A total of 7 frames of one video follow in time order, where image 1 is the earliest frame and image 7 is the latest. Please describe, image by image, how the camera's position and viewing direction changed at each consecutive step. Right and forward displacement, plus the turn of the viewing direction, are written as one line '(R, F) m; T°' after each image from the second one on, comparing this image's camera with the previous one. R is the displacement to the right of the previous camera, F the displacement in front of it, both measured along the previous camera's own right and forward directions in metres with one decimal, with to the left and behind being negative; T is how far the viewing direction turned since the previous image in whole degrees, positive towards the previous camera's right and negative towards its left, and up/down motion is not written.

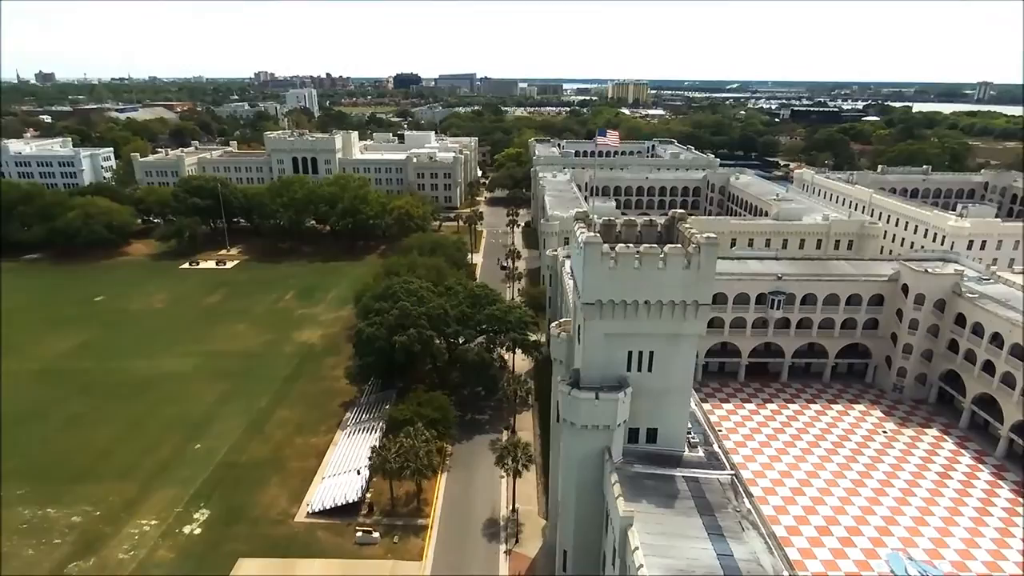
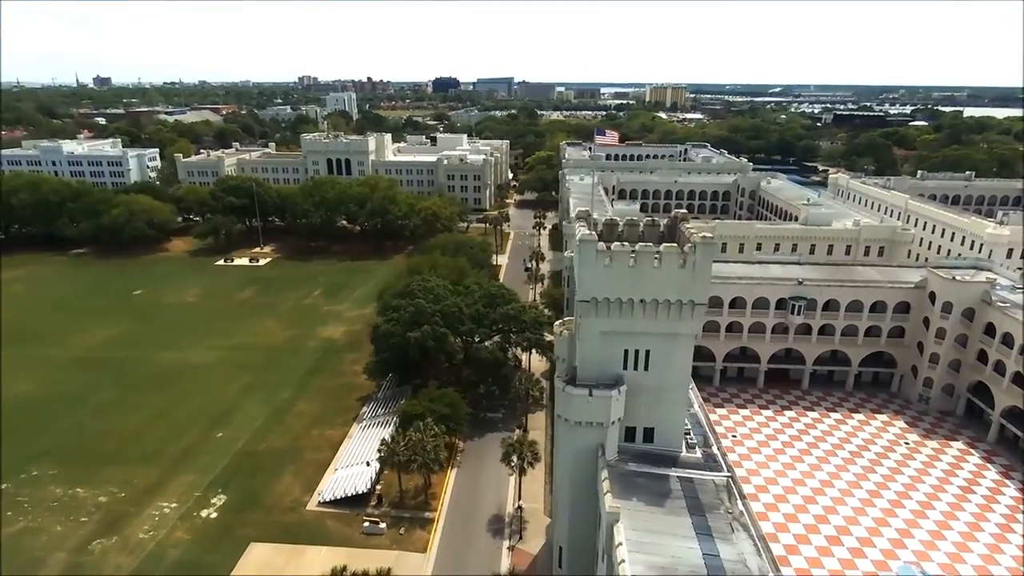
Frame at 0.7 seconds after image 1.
(+1.4, -0.3) m; -3°
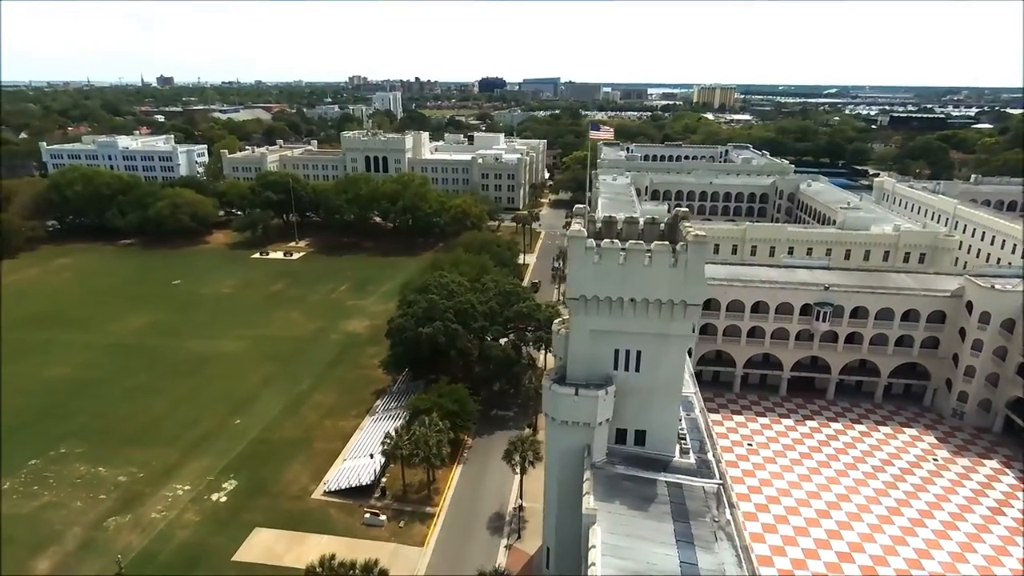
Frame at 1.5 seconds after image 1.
(+1.9, +0.3) m; -4°
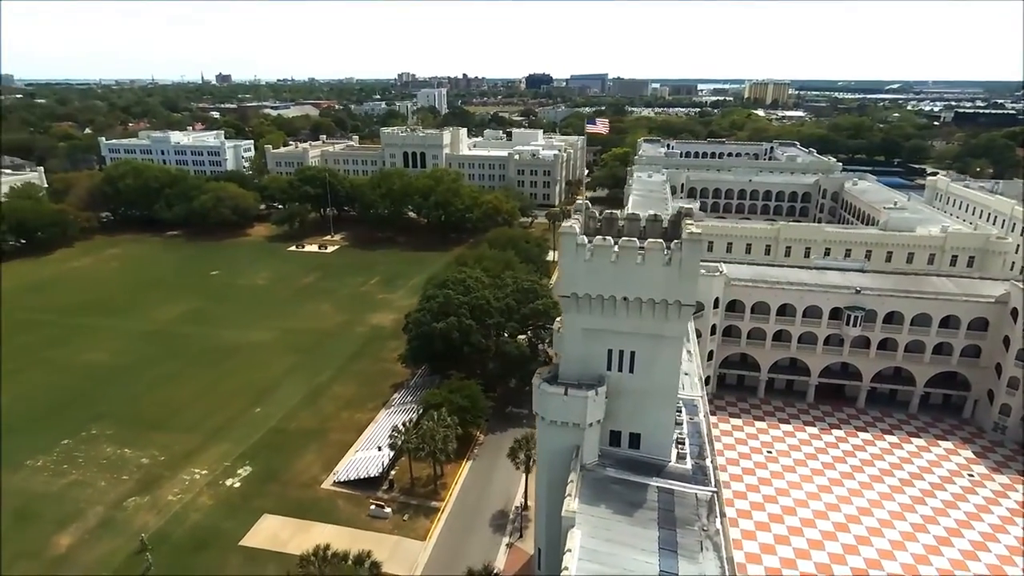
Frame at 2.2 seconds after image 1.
(+1.9, +0.4) m; -4°
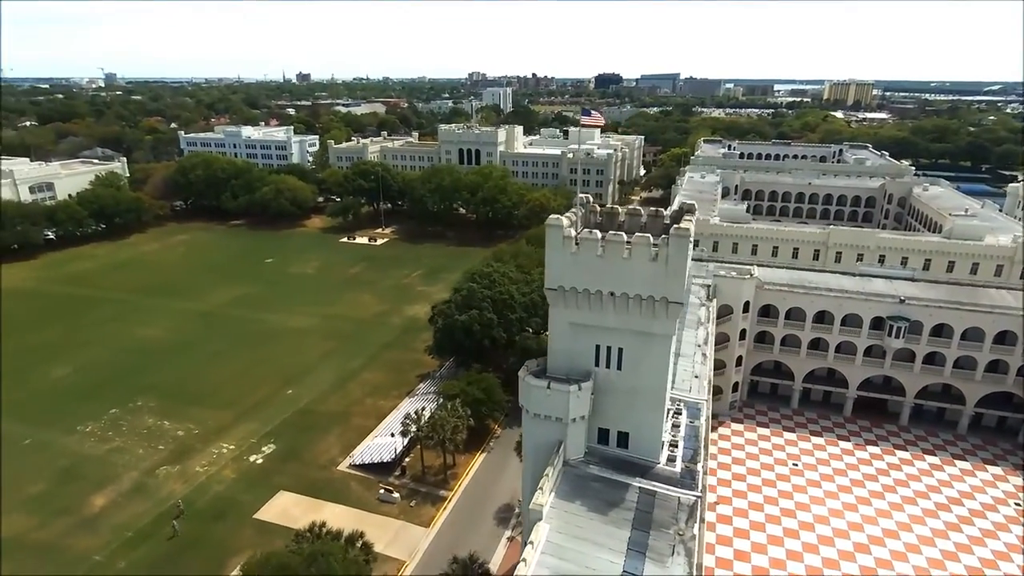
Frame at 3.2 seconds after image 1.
(+2.6, +0.2) m; -6°
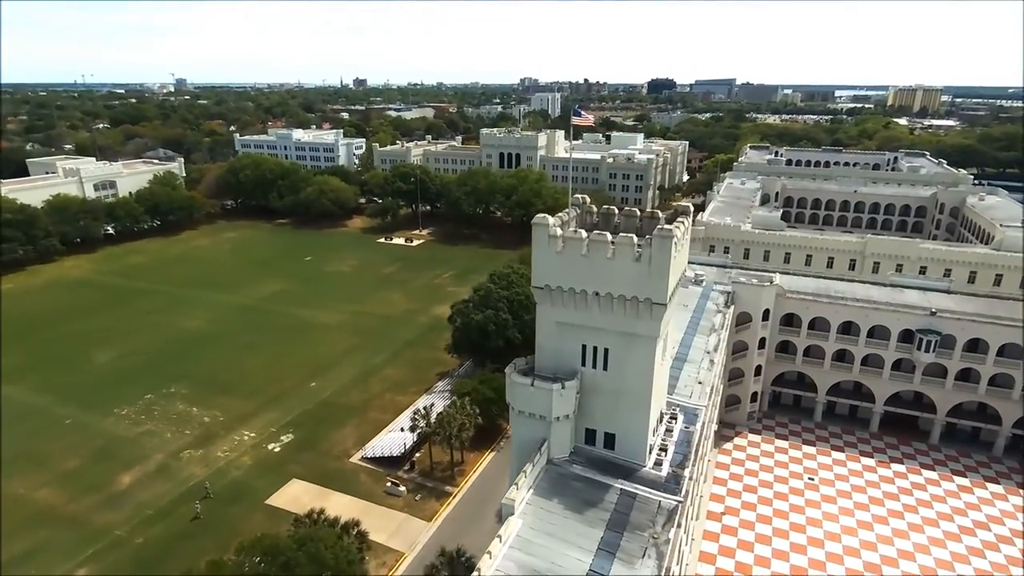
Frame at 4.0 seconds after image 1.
(+2.1, -0.2) m; -4°
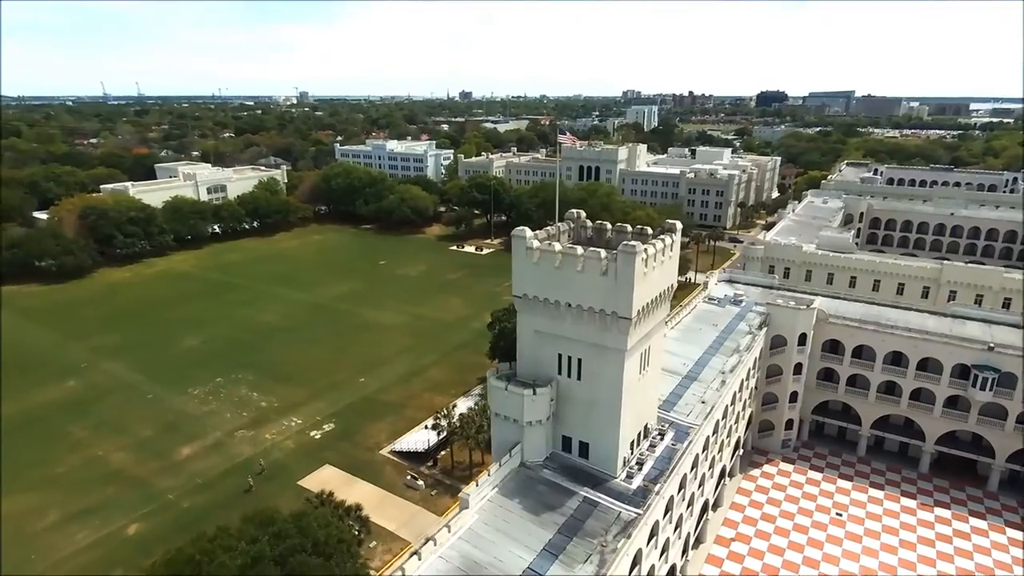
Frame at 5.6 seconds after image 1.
(+4.1, -0.8) m; -9°
